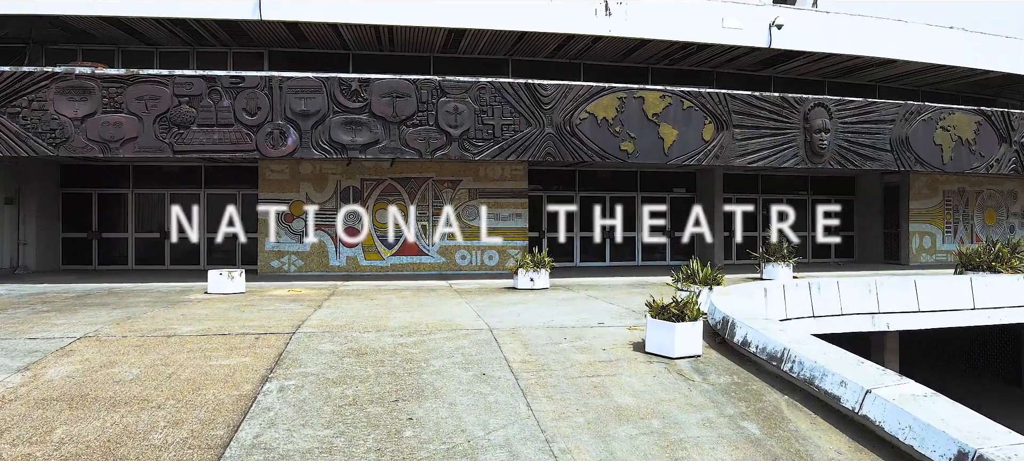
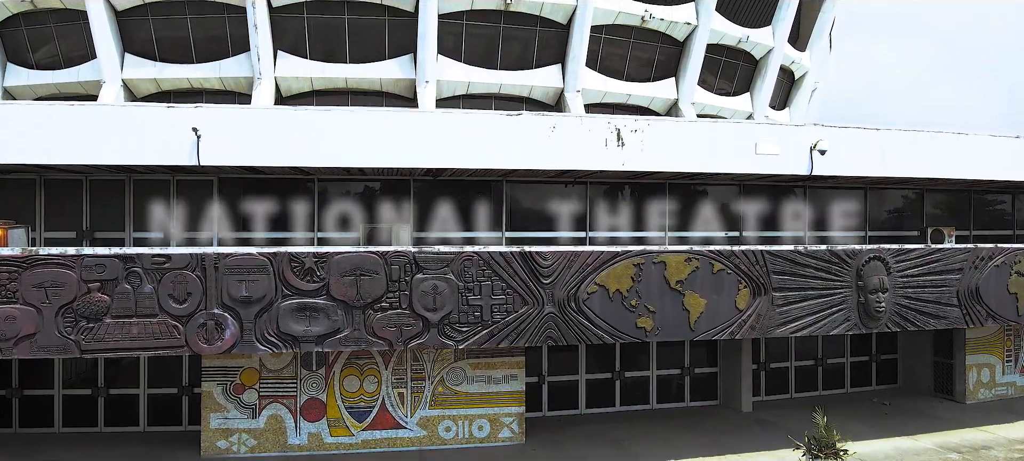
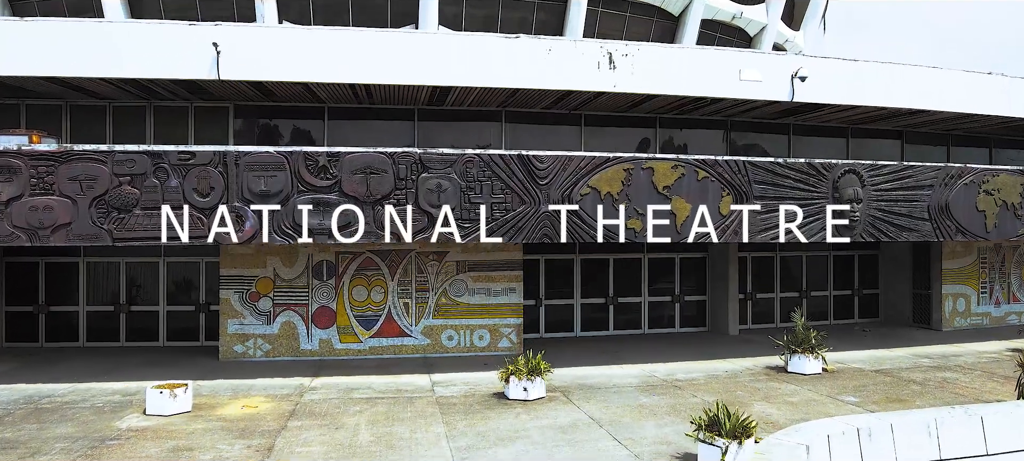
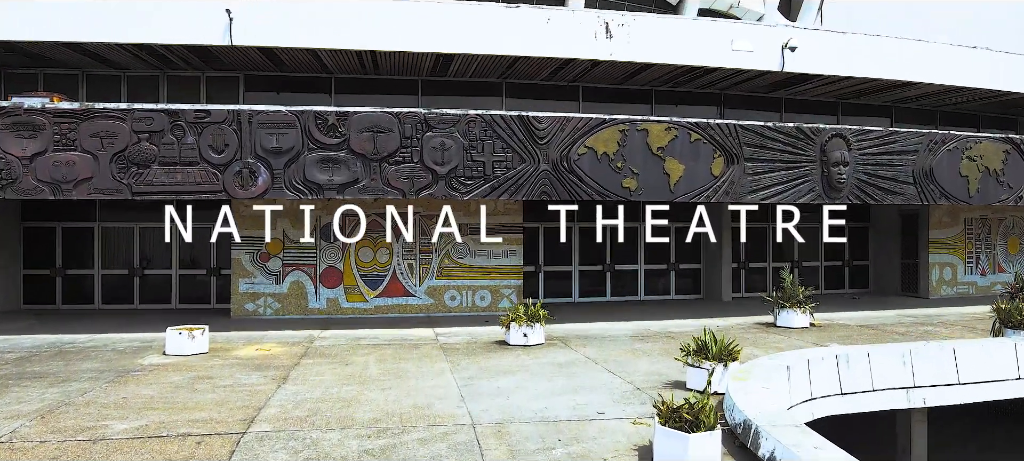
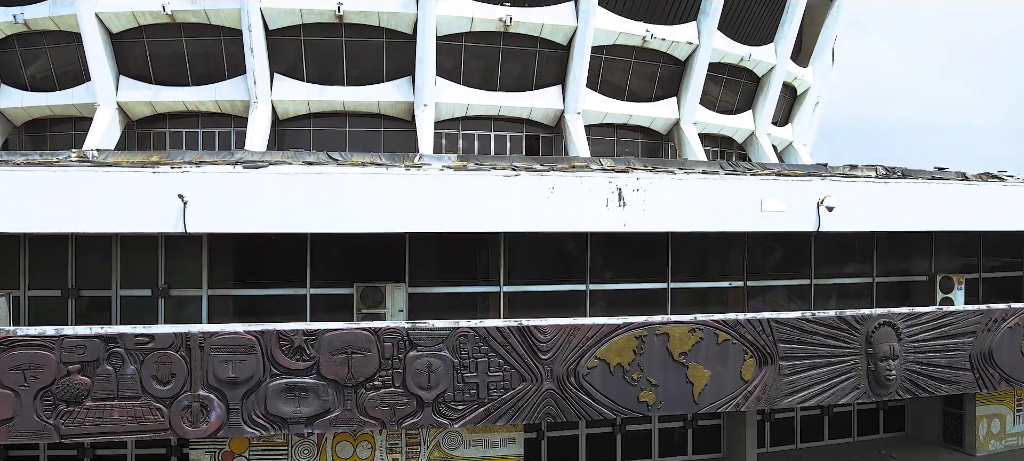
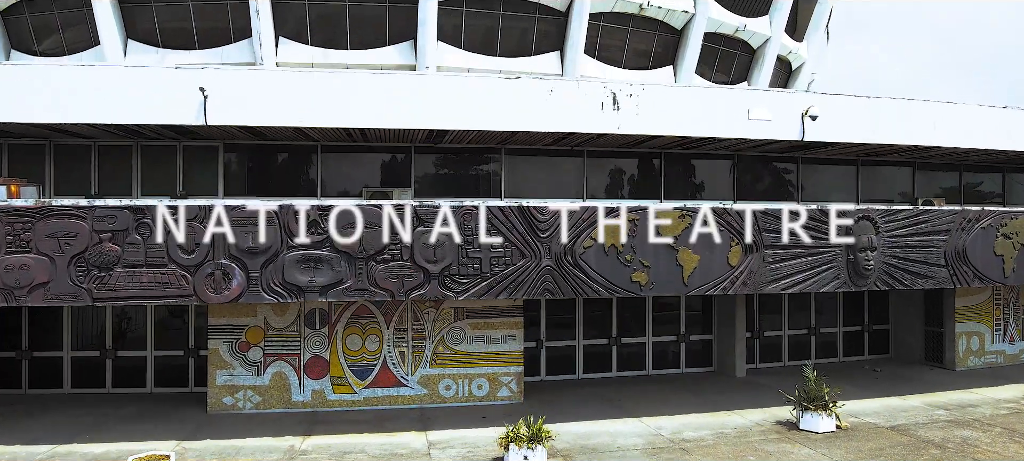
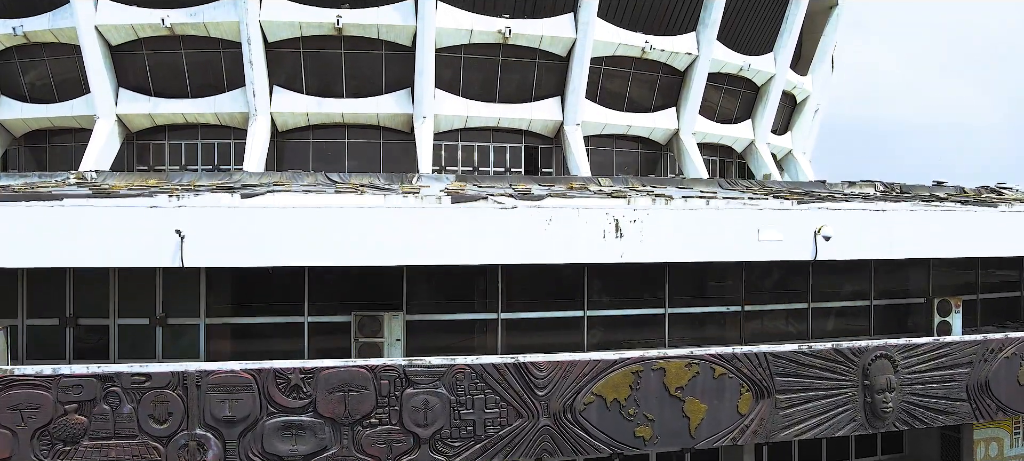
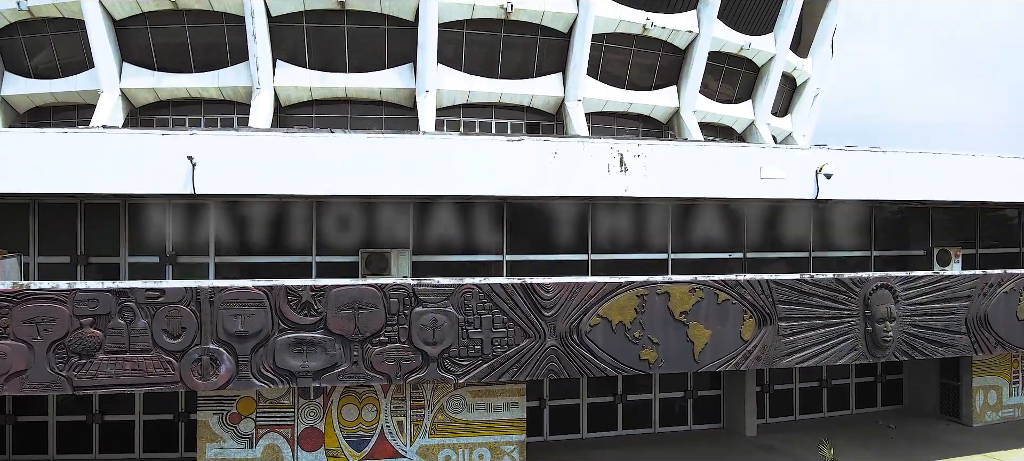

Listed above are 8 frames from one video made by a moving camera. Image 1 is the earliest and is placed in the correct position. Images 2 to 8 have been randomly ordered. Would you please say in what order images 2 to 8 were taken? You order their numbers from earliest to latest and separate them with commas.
4, 3, 6, 2, 8, 5, 7
